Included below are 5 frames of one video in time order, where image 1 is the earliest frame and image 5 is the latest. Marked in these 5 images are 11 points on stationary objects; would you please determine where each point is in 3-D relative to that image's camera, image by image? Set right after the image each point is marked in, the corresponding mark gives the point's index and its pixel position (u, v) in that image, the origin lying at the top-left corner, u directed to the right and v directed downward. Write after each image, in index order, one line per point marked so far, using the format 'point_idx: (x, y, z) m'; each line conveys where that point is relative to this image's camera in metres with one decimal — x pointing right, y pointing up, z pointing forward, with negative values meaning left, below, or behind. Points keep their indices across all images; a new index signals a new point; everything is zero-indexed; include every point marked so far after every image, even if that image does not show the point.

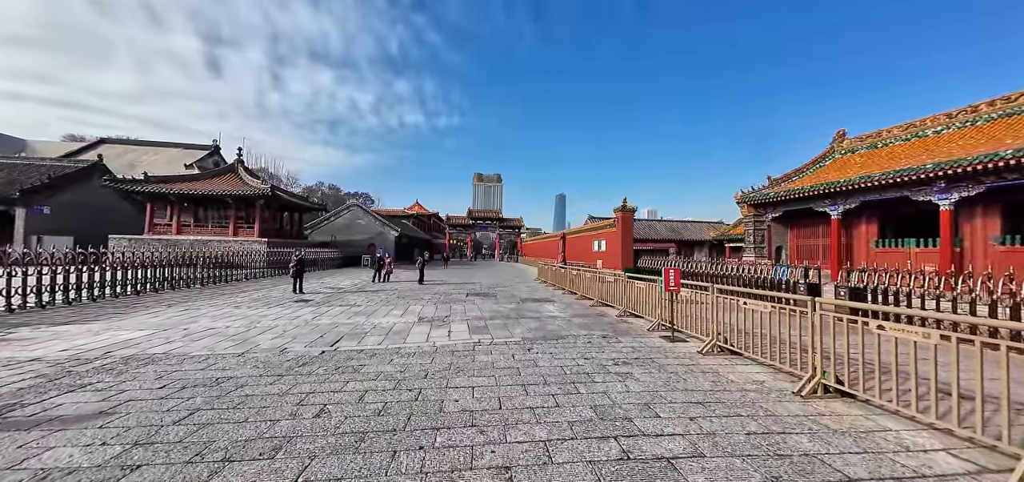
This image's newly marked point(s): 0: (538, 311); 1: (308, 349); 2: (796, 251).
0: (+0.5, -1.4, +6.4) m
1: (-2.6, -1.4, +4.0) m
2: (+13.3, -0.4, +14.7) m
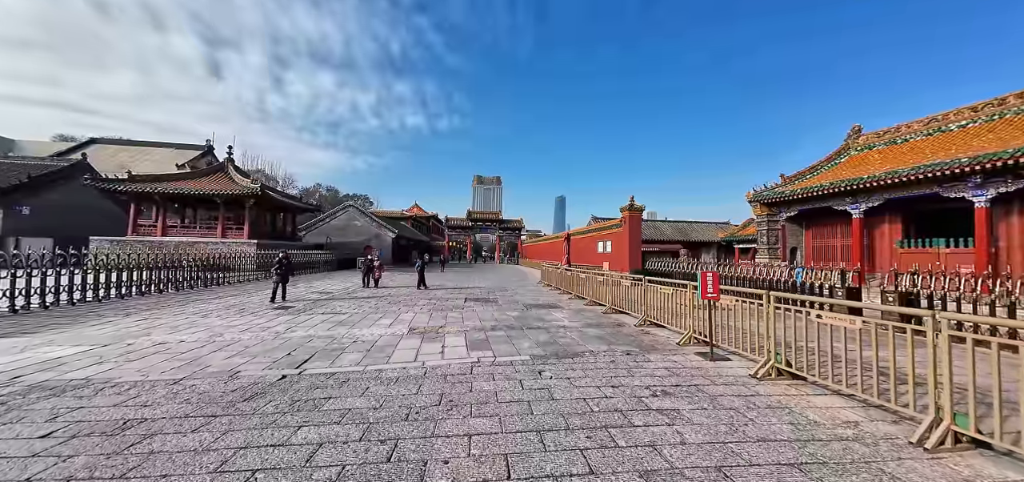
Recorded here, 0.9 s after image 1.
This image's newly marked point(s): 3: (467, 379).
0: (+0.6, -1.4, +5.6) m
1: (-2.5, -1.3, +3.2) m
2: (+13.3, -0.4, +14.0) m
3: (-0.4, -1.3, +3.0) m
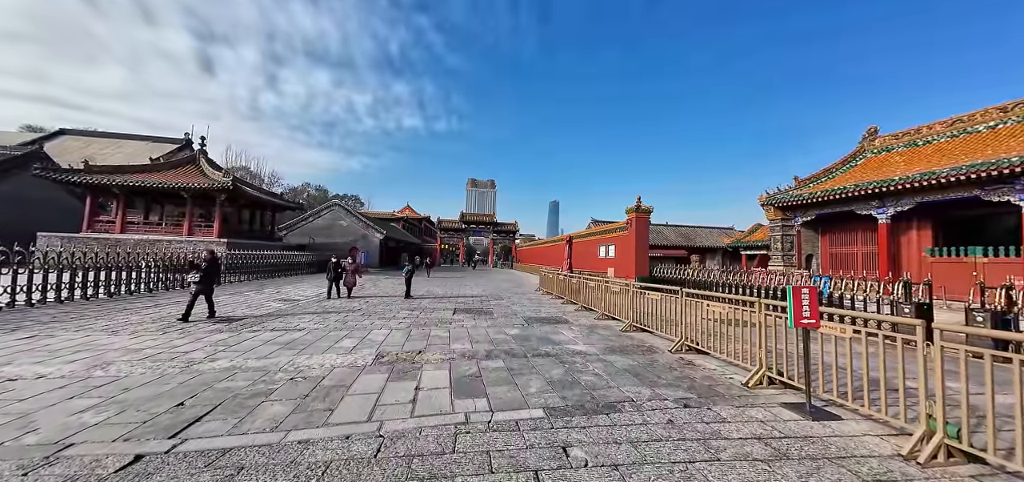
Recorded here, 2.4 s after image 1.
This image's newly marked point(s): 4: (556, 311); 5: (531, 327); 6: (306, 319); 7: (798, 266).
0: (+0.6, -1.4, +4.4) m
1: (-2.5, -1.3, +2.0) m
2: (+13.2, -0.7, +13.1) m
3: (-0.4, -1.3, +1.8) m
4: (+1.0, -1.6, +7.1) m
5: (+0.3, -1.5, +5.4) m
6: (-3.7, -1.4, +5.7) m
7: (+12.4, -1.1, +13.7) m
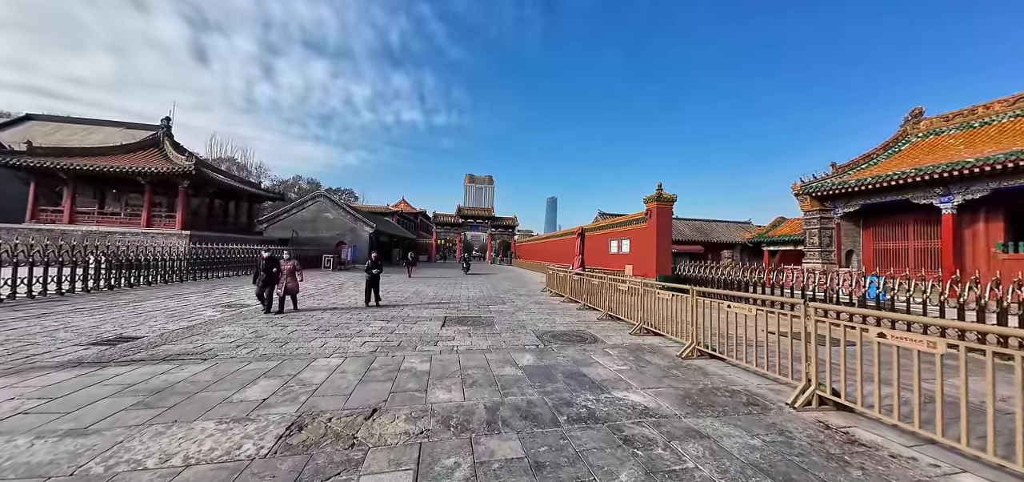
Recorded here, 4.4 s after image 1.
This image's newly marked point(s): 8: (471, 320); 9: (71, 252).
0: (+0.7, -1.3, +2.8) m
1: (-2.3, -1.2, +0.3) m
2: (+13.3, -0.5, +11.5) m
3: (-0.2, -1.2, +0.1) m
4: (+1.1, -1.4, +5.5) m
5: (+0.5, -1.3, +3.8) m
6: (-3.6, -1.2, +4.1) m
7: (+12.5, -0.8, +12.1) m
8: (-0.7, -1.4, +5.5) m
9: (-12.8, -0.3, +9.2) m
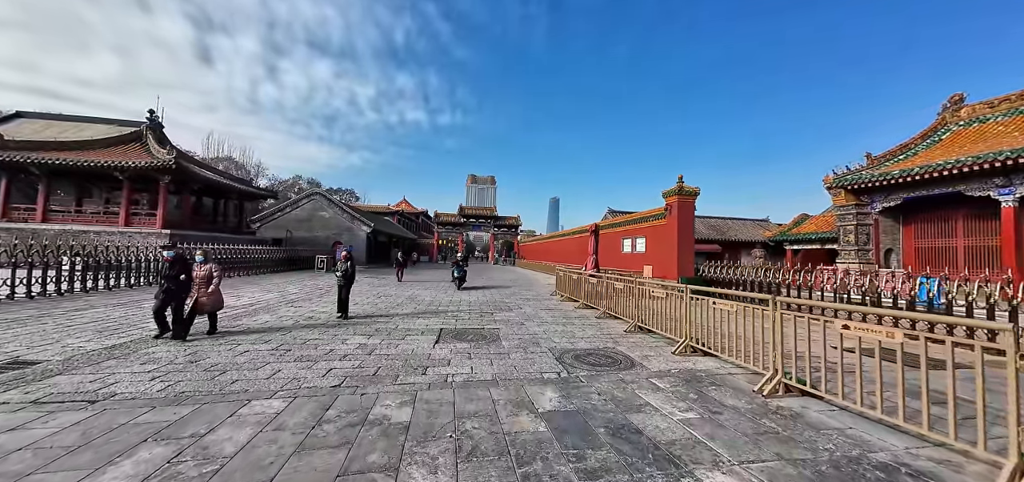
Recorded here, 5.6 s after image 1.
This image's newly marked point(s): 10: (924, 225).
0: (+0.9, -1.2, +1.8) m
1: (-2.2, -1.1, -0.7) m
2: (+13.4, -0.4, +10.4) m
3: (-0.1, -1.1, -0.9) m
4: (+1.3, -1.3, +4.5) m
5: (+0.6, -1.3, +2.8) m
6: (-3.5, -1.2, +3.1) m
7: (+12.7, -0.7, +11.0) m
8: (-0.6, -1.3, +4.5) m
9: (-12.6, -0.3, +8.3) m
10: (+13.5, +0.5, +10.4) m
